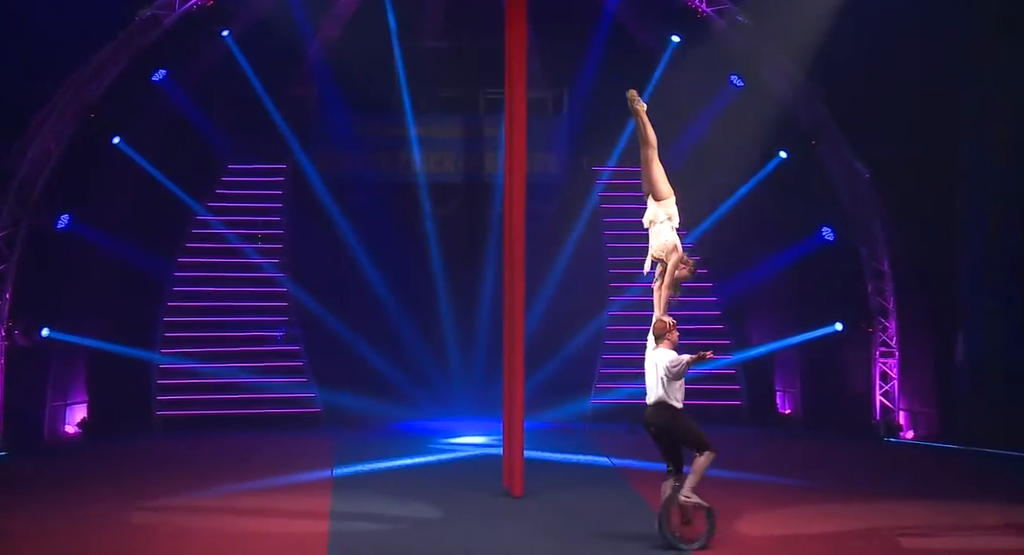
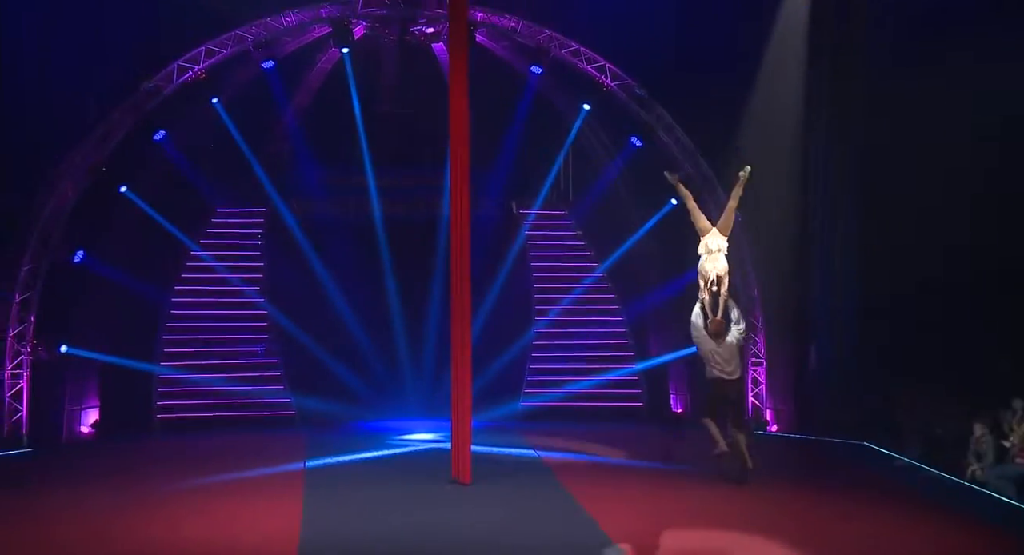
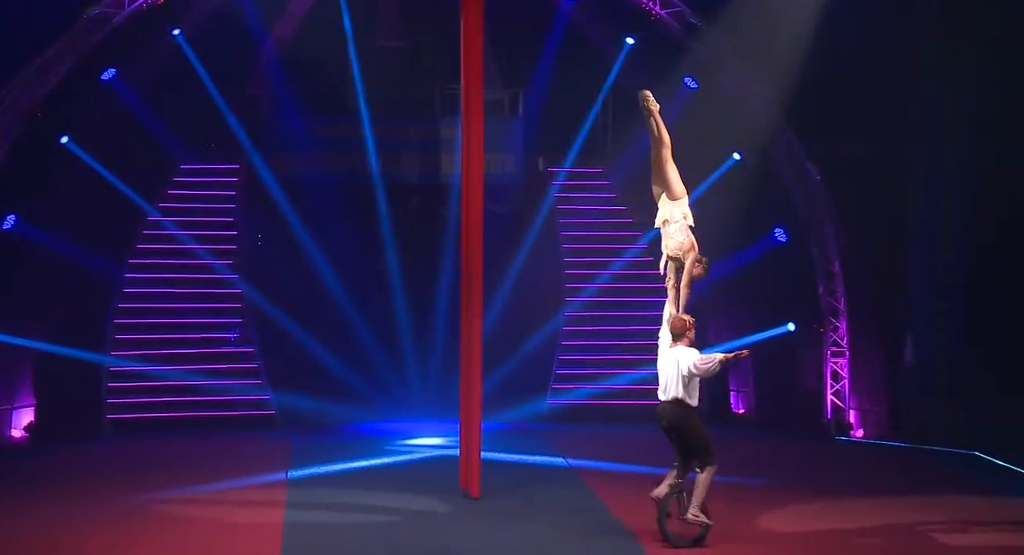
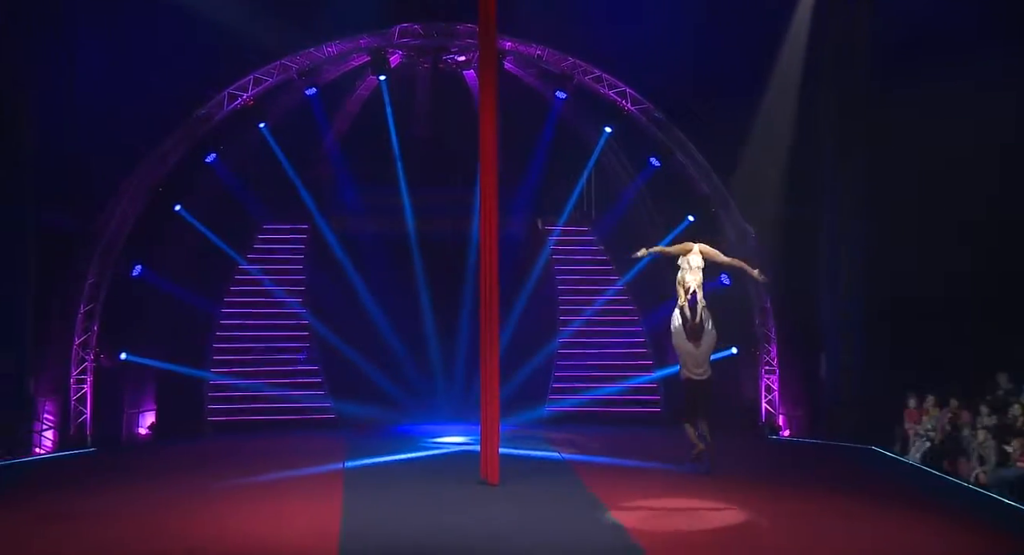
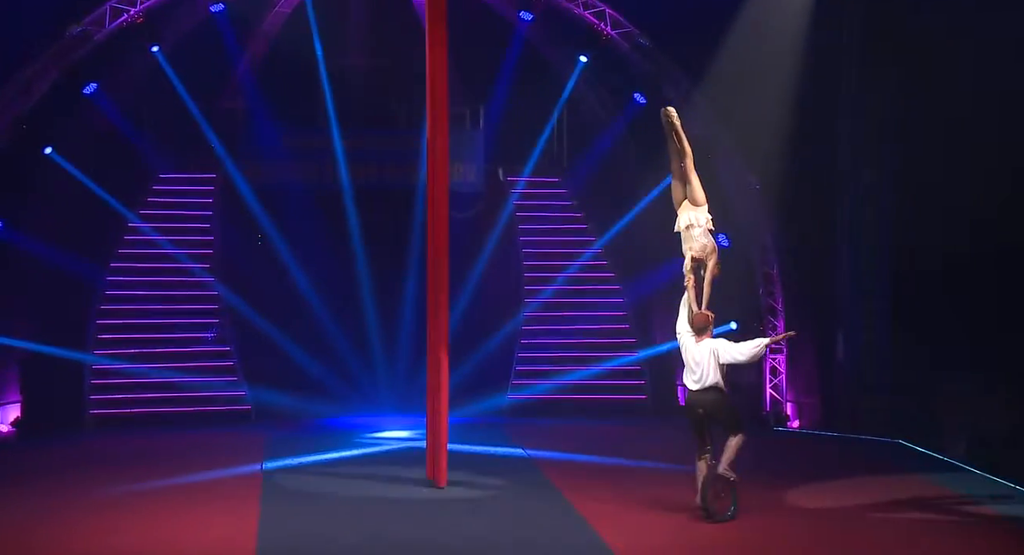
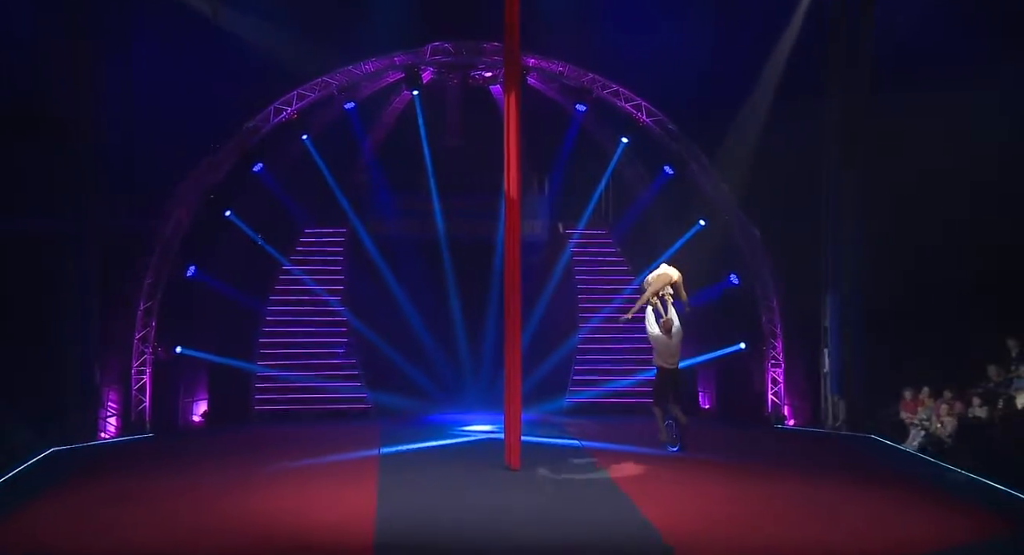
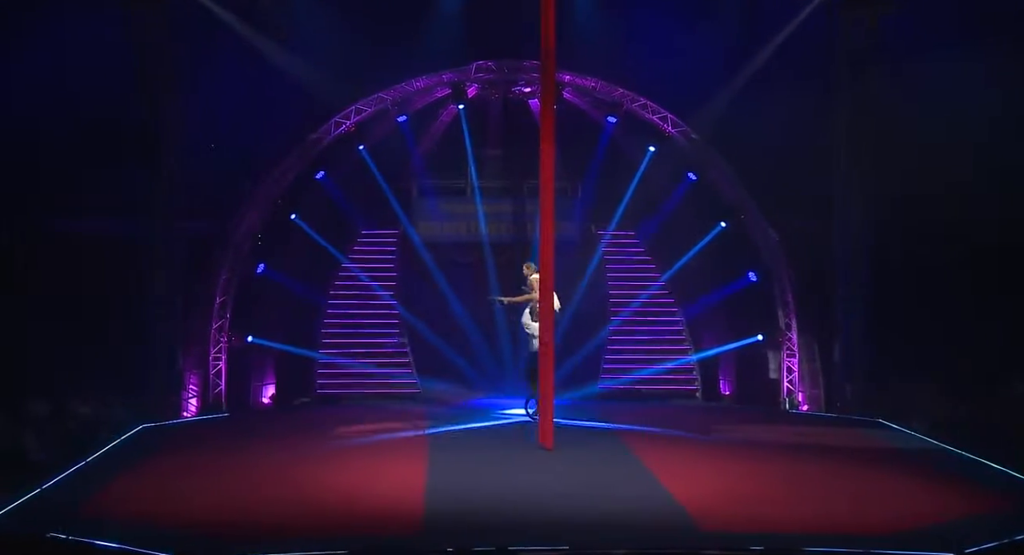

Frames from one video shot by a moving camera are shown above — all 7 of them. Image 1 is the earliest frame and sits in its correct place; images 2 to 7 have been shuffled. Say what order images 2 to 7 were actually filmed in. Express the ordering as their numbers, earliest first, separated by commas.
3, 5, 2, 4, 6, 7
